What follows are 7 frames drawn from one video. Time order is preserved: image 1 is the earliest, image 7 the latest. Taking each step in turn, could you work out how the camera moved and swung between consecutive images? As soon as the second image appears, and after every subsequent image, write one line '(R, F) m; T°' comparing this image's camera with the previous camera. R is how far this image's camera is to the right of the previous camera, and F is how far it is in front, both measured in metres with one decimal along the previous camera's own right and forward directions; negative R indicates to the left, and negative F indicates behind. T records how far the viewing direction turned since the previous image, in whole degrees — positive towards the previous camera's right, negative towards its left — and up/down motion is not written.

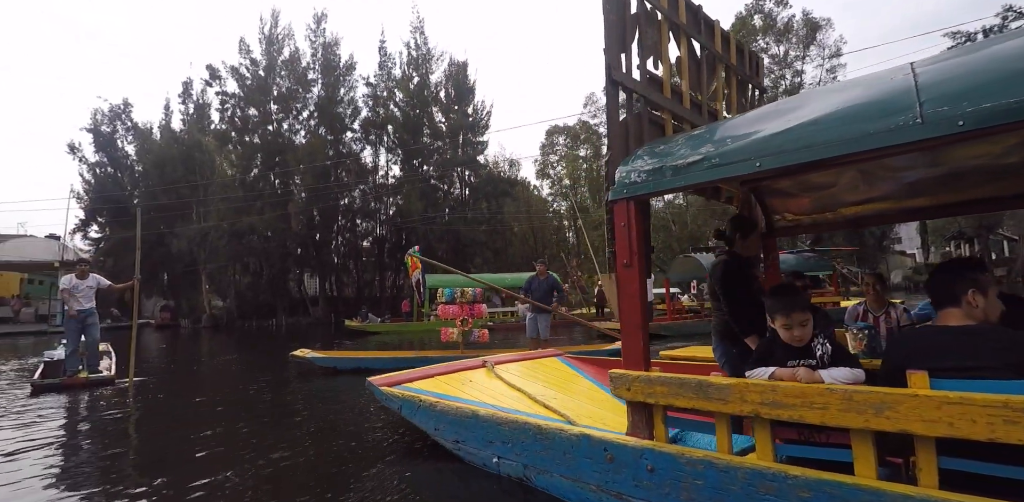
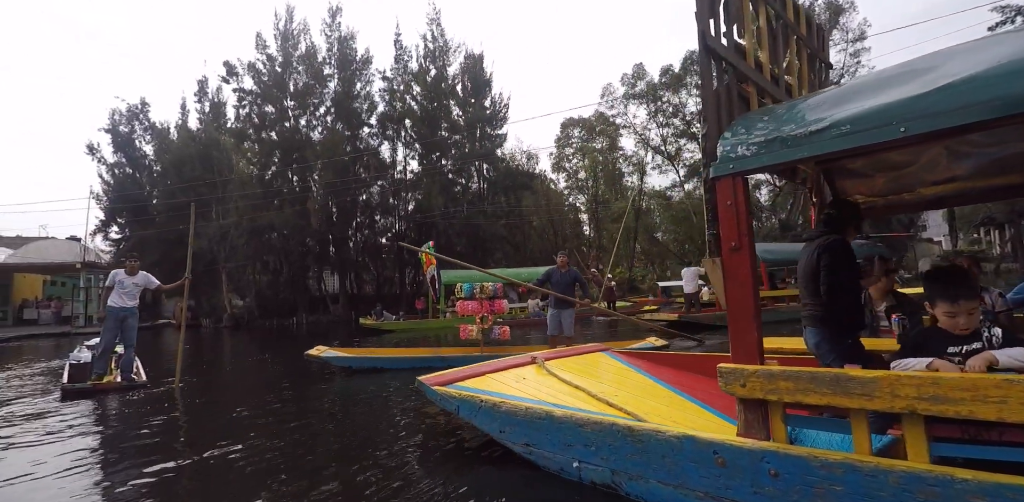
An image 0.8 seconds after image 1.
(-0.3, +0.2) m; -1°
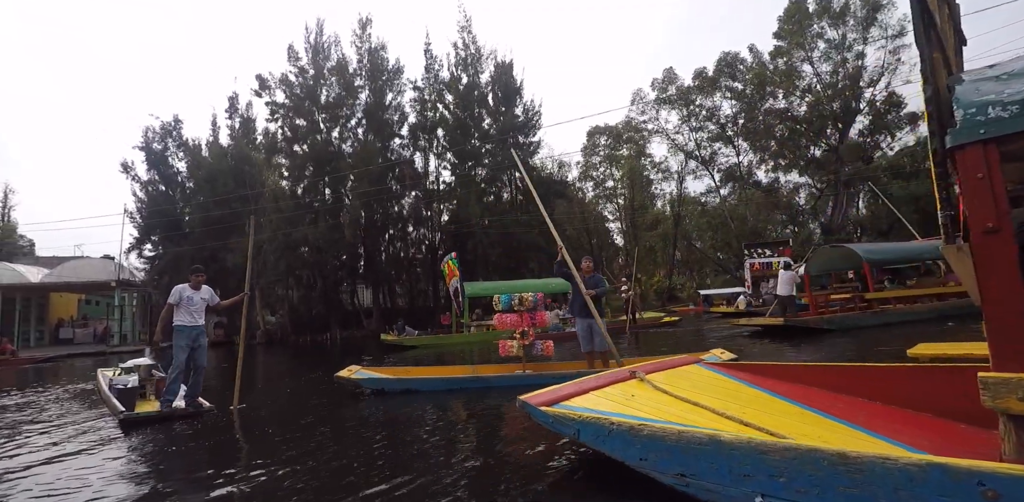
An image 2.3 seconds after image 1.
(-0.6, +0.4) m; -2°
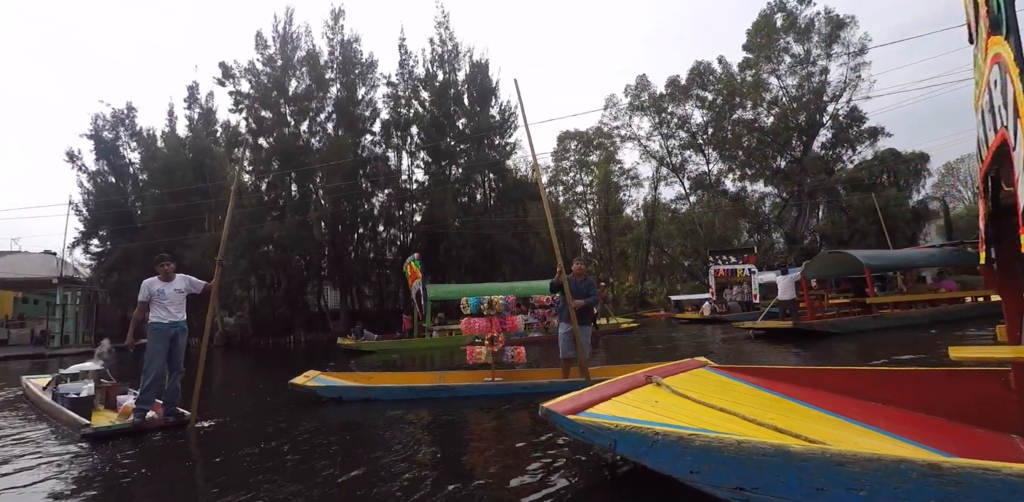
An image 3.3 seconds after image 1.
(-0.2, +0.2) m; +4°
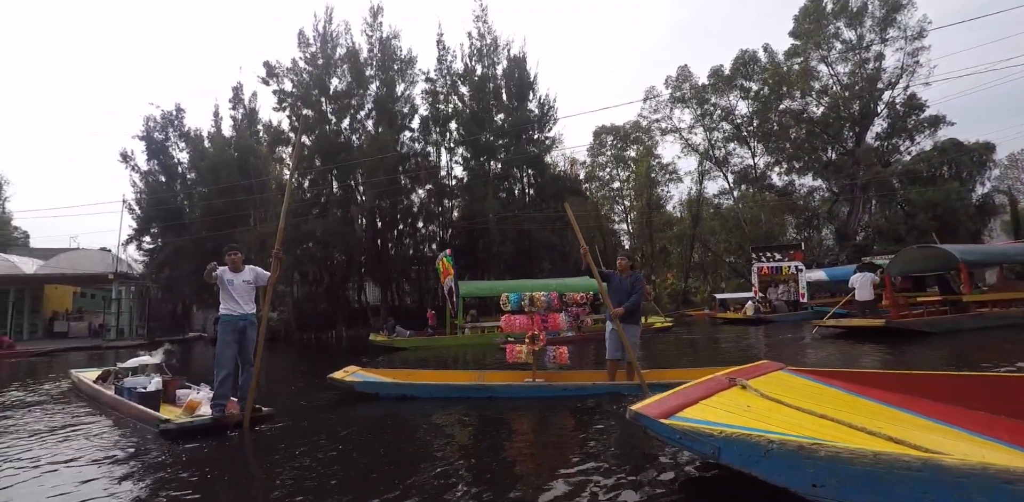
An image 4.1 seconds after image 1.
(-0.3, +0.2) m; -3°
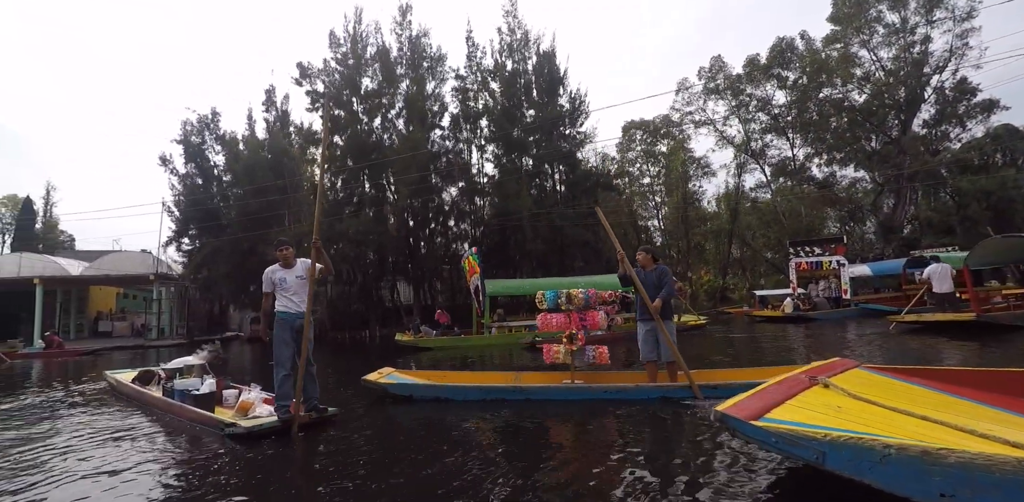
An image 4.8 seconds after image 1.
(-0.3, +0.2) m; -3°
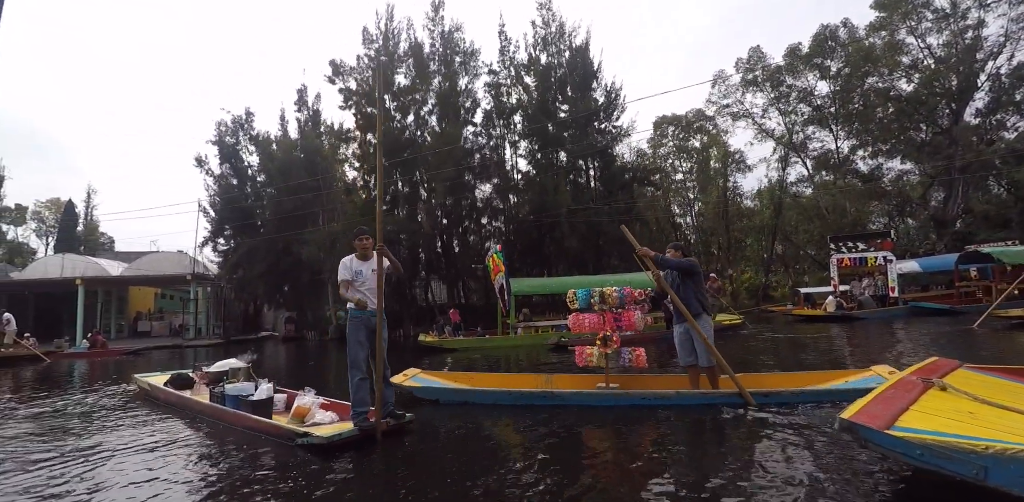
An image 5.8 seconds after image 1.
(-0.4, +0.3) m; -2°
